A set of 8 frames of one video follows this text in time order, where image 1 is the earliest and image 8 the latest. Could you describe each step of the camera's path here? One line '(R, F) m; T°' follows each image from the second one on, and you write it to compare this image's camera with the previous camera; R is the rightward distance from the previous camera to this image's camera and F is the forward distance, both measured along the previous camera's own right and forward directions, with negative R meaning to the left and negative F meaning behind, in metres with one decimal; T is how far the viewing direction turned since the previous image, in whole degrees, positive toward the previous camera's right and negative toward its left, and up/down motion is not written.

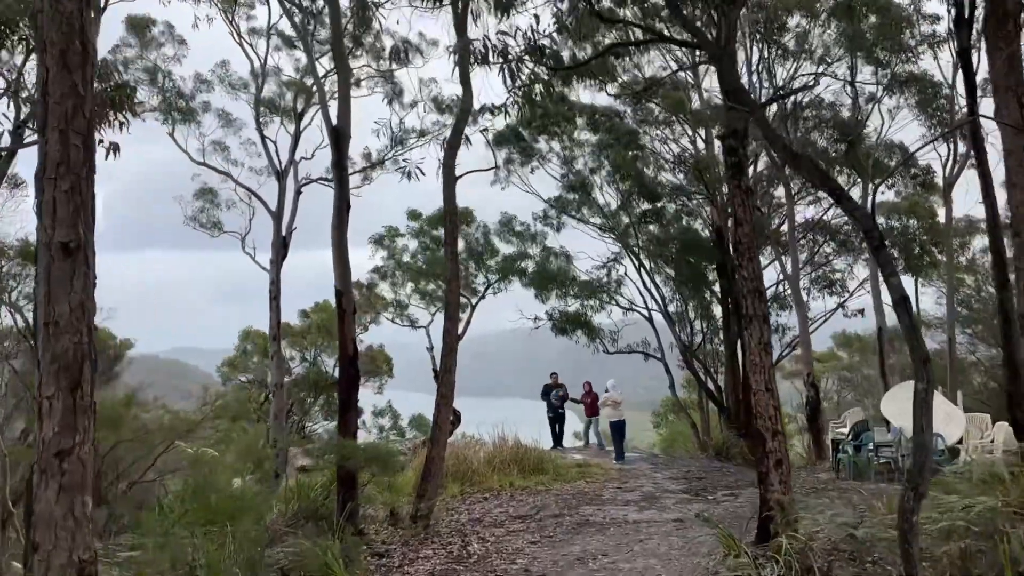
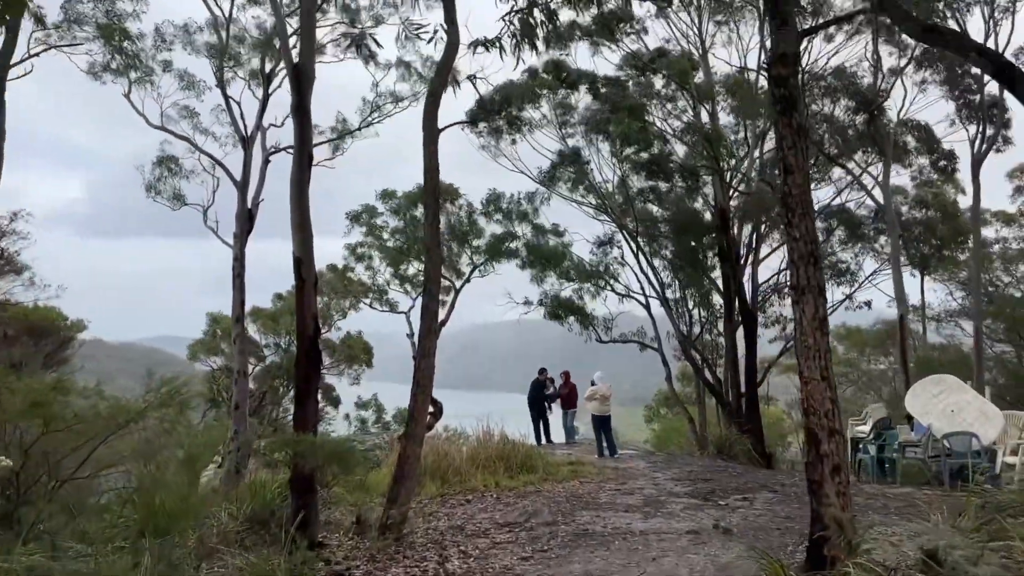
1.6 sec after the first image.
(-0.1, +1.5) m; +1°
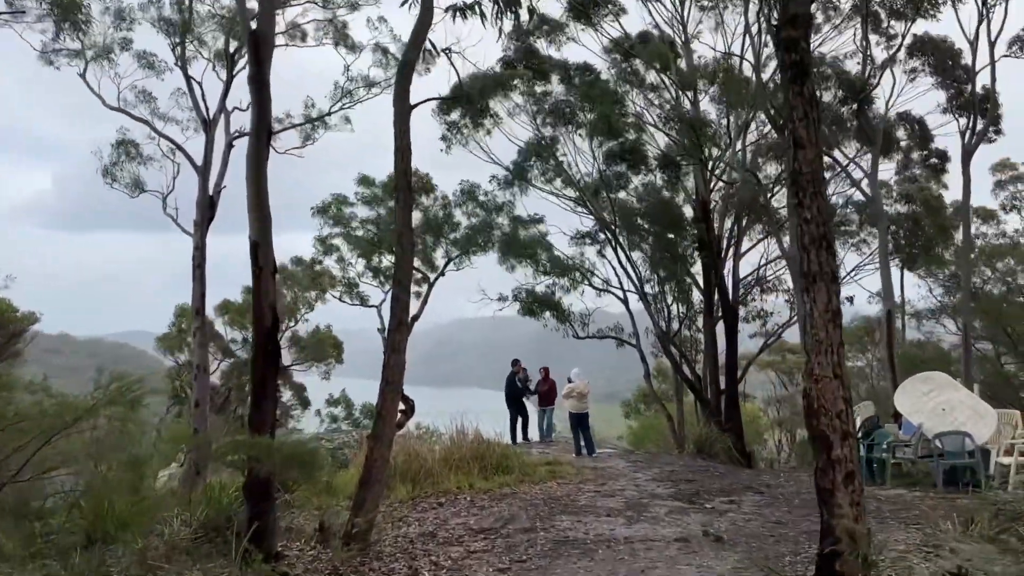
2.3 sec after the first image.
(0.0, +0.7) m; +2°
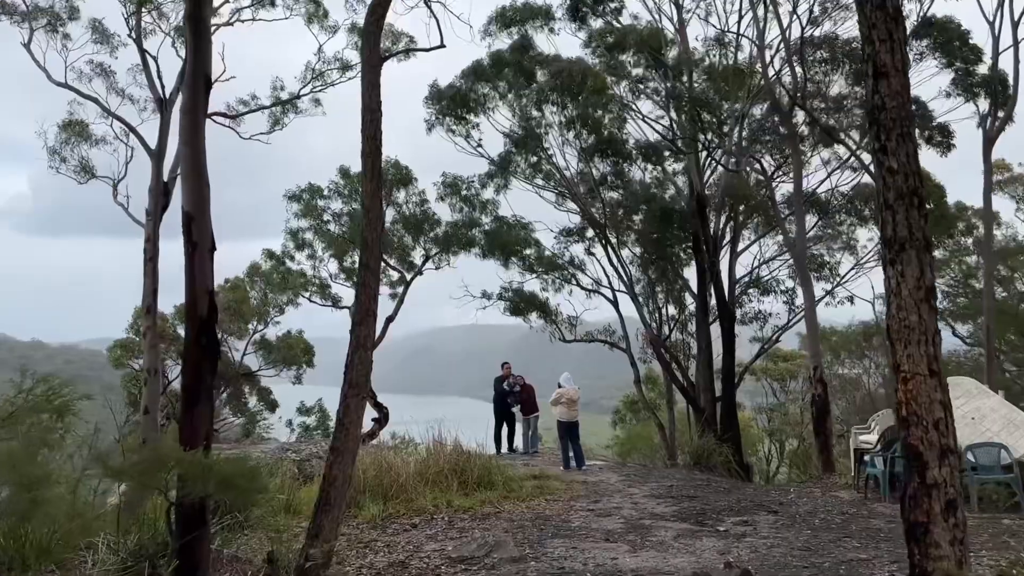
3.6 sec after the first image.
(-0.1, +1.3) m; +1°
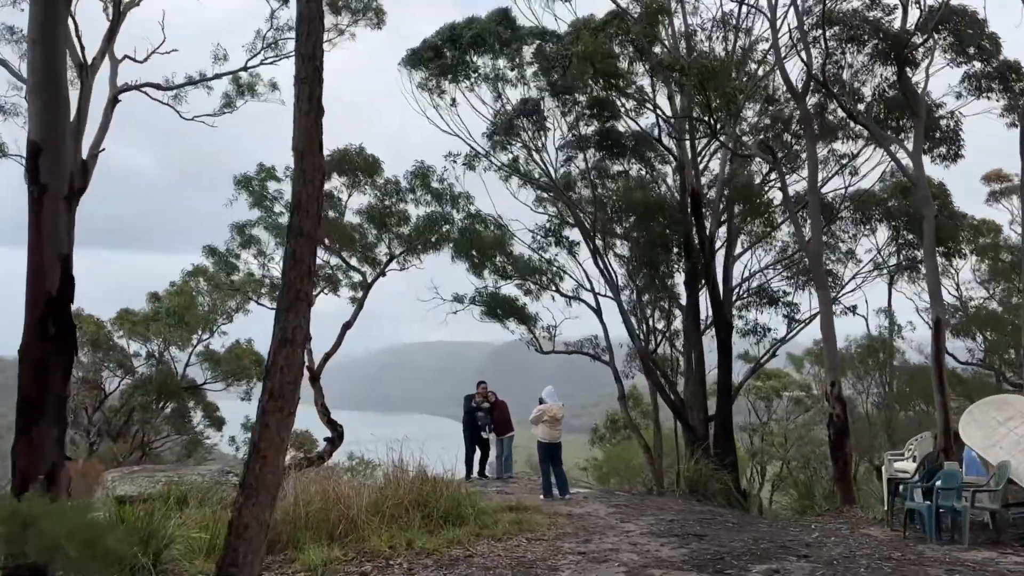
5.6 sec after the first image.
(-0.1, +1.9) m; +2°
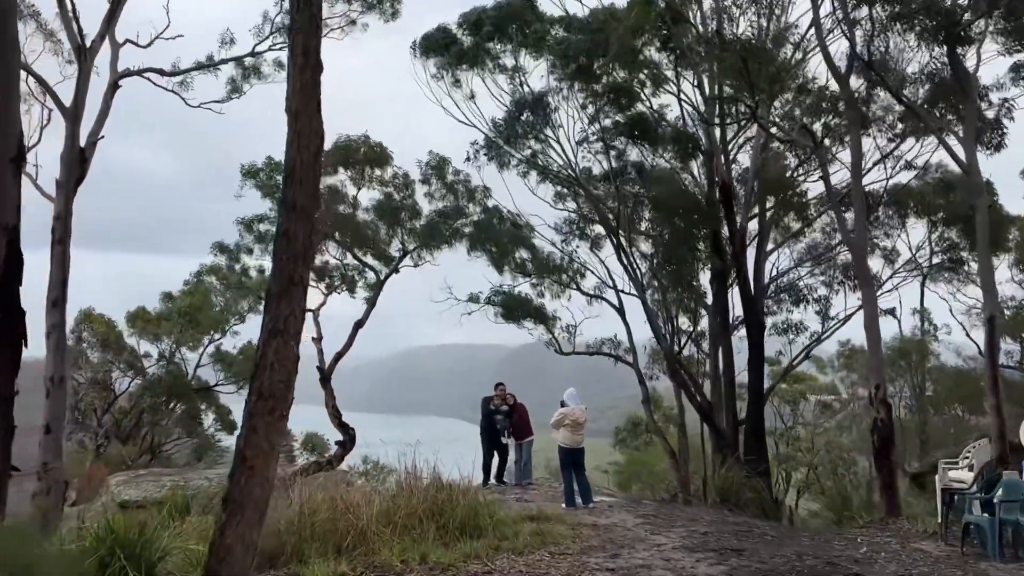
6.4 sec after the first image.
(-0.1, +0.7) m; -1°
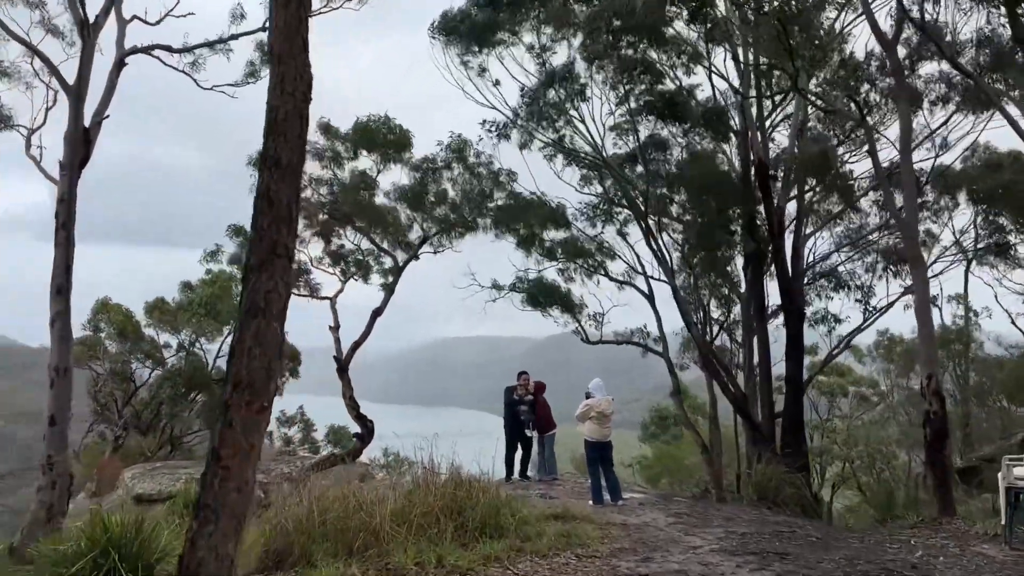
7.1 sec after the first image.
(0.0, +0.7) m; -2°
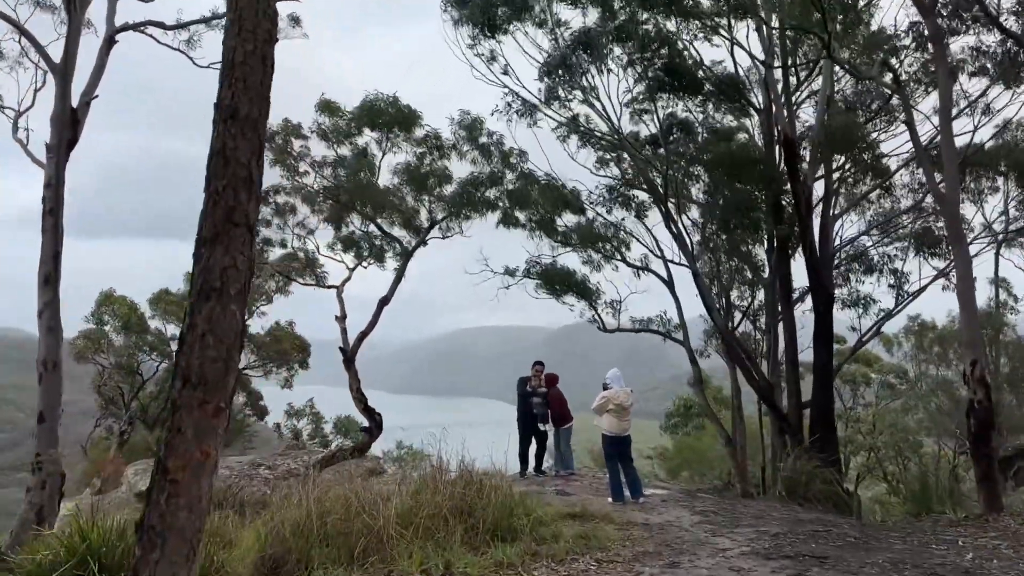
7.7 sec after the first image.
(0.0, +0.7) m; -1°
